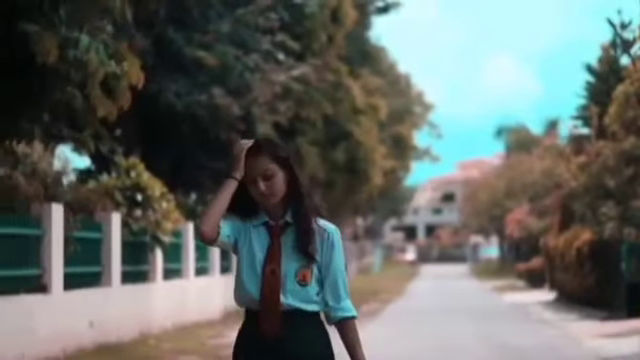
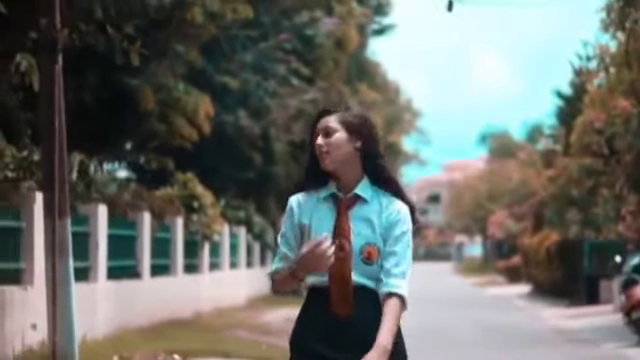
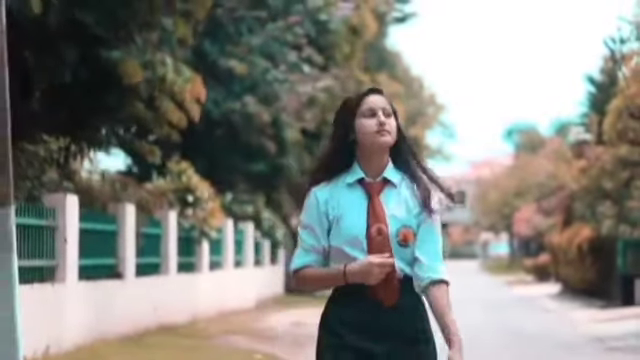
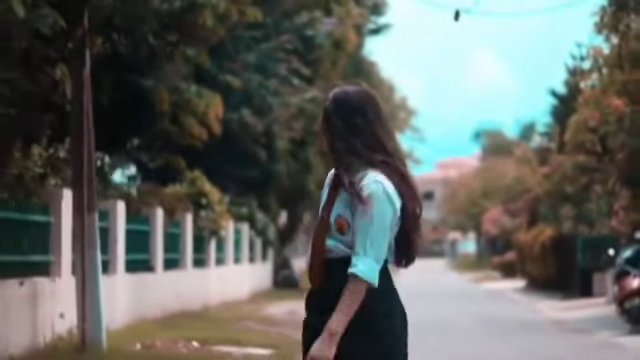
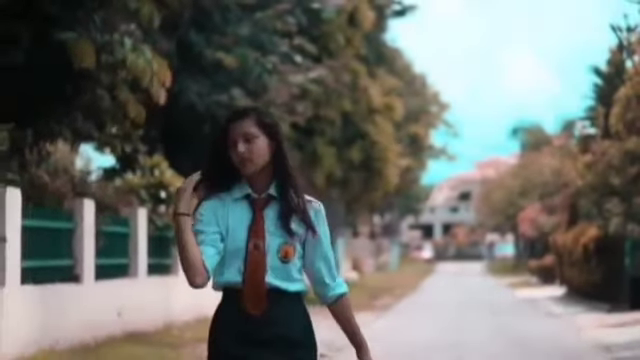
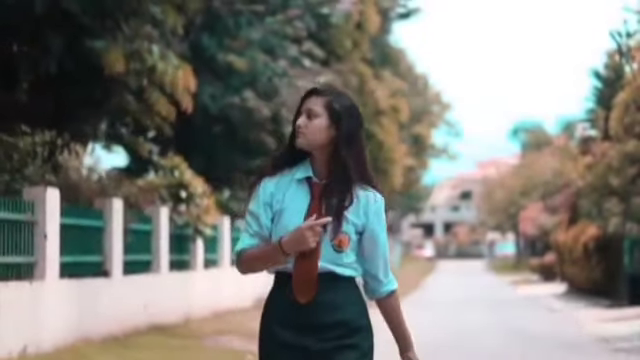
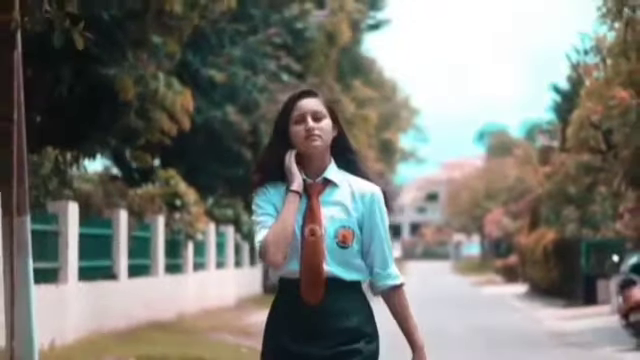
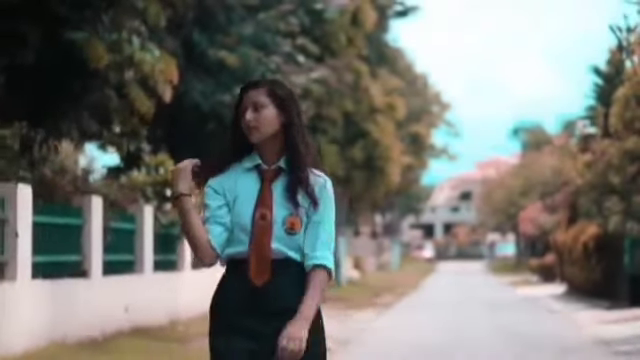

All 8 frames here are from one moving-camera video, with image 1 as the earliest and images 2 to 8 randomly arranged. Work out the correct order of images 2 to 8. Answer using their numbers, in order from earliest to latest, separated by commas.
5, 8, 6, 3, 7, 2, 4
